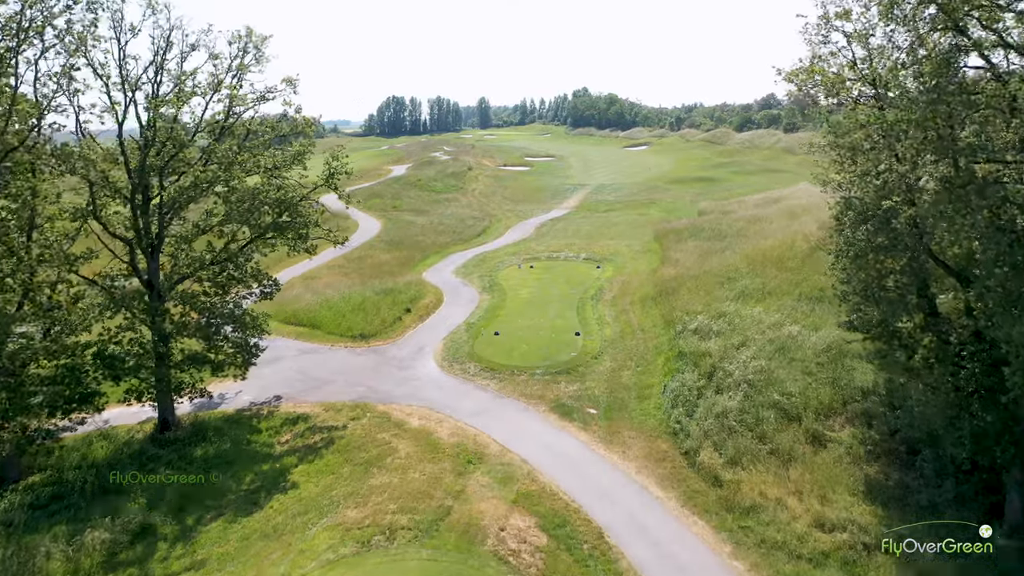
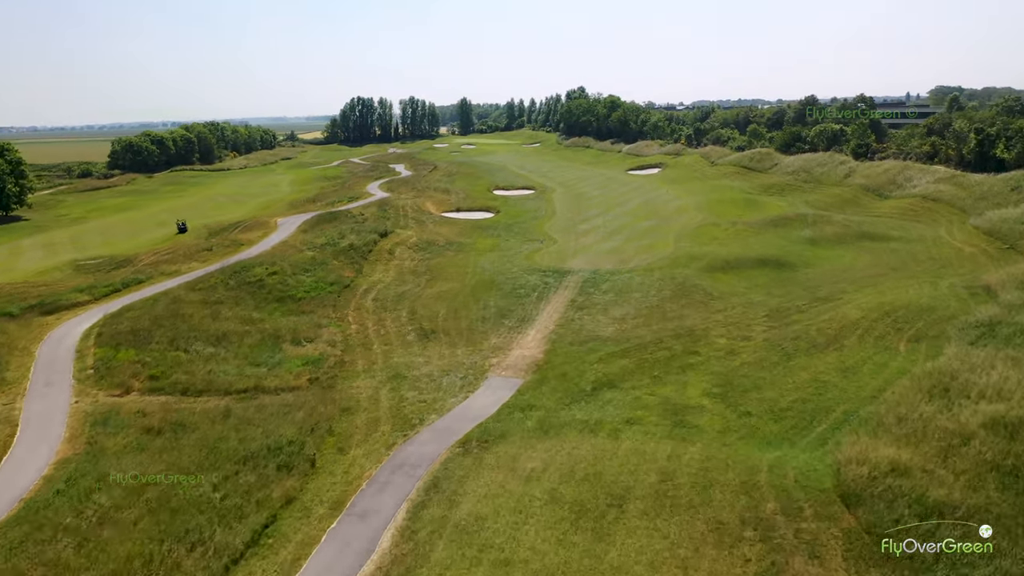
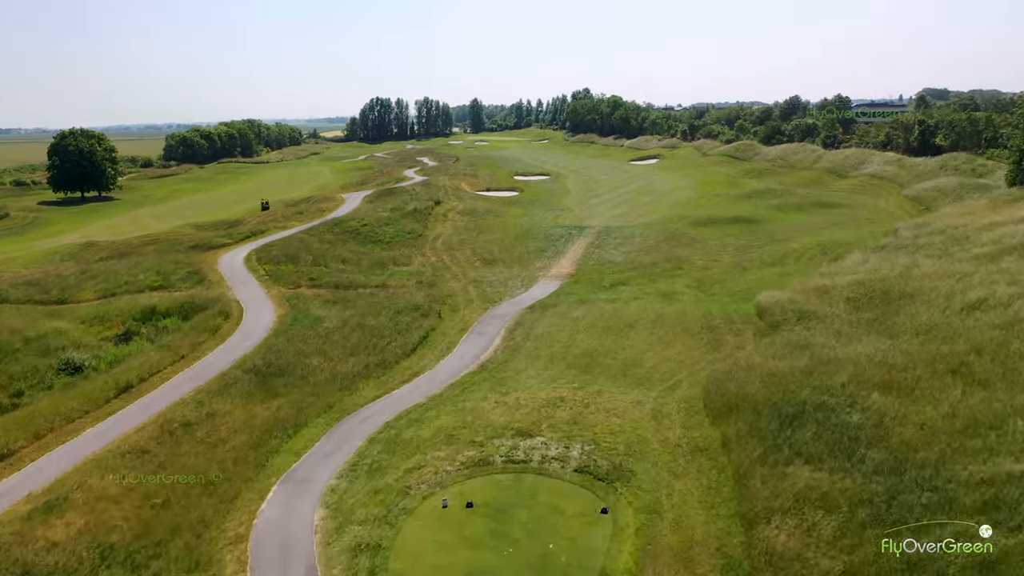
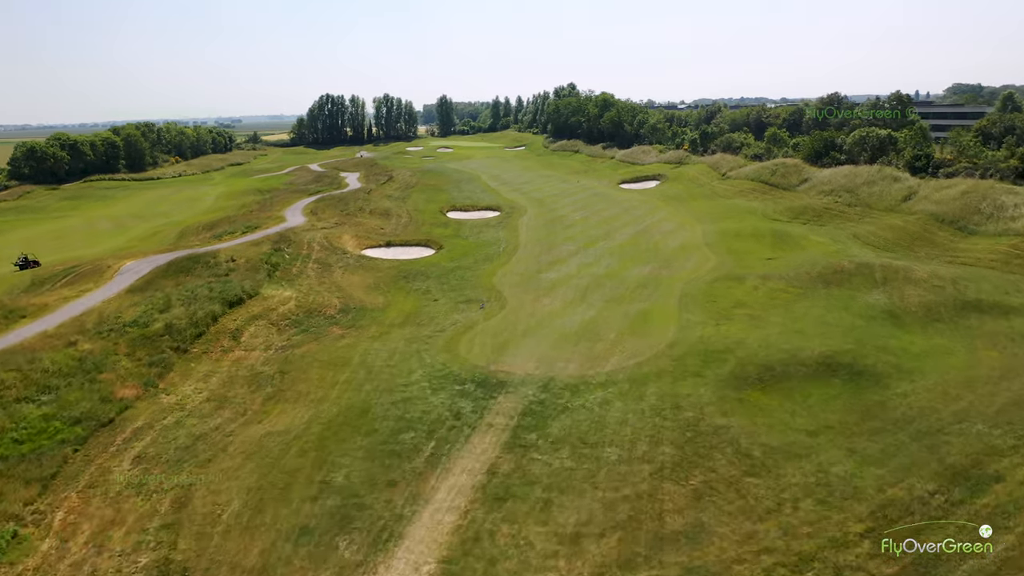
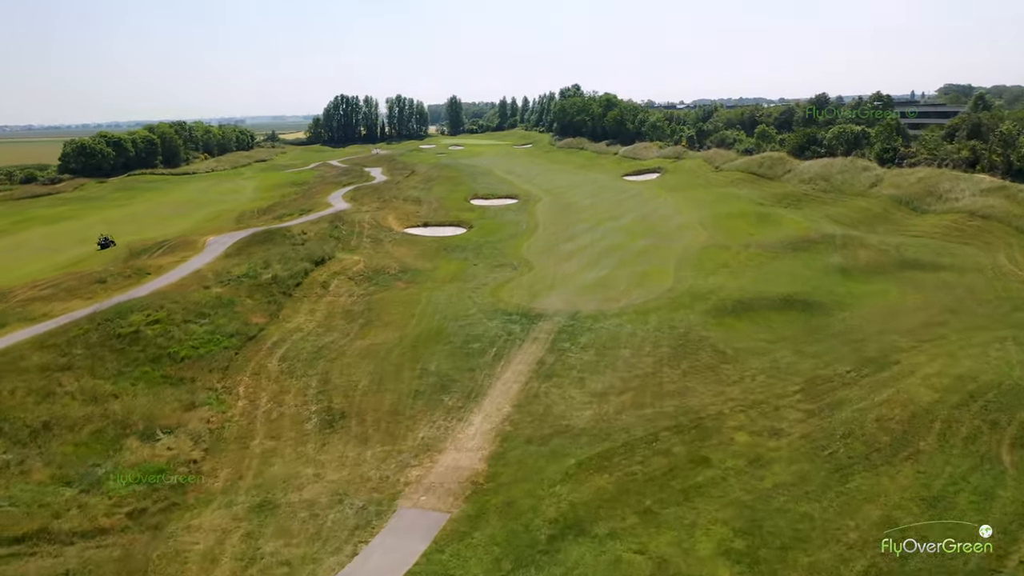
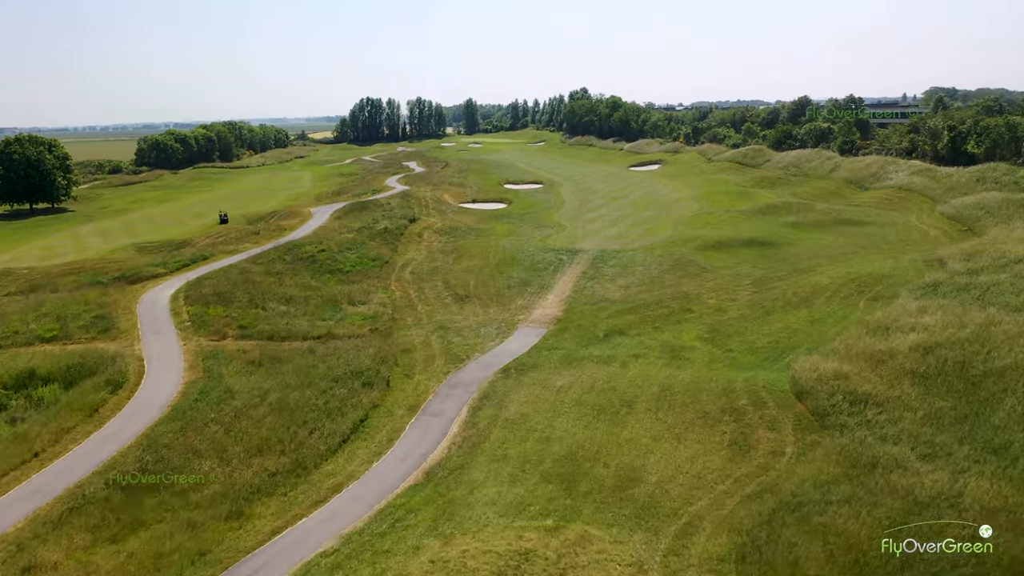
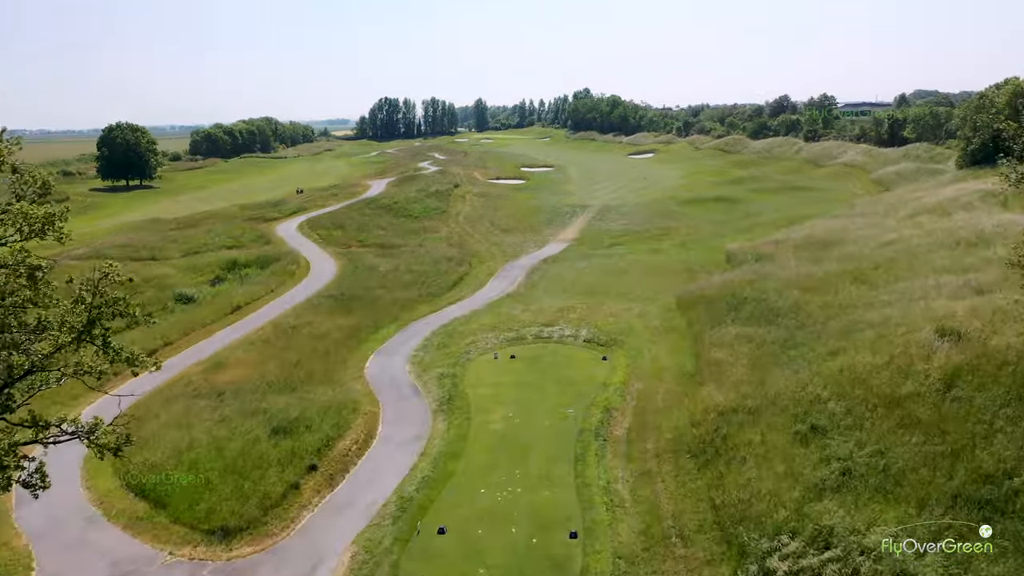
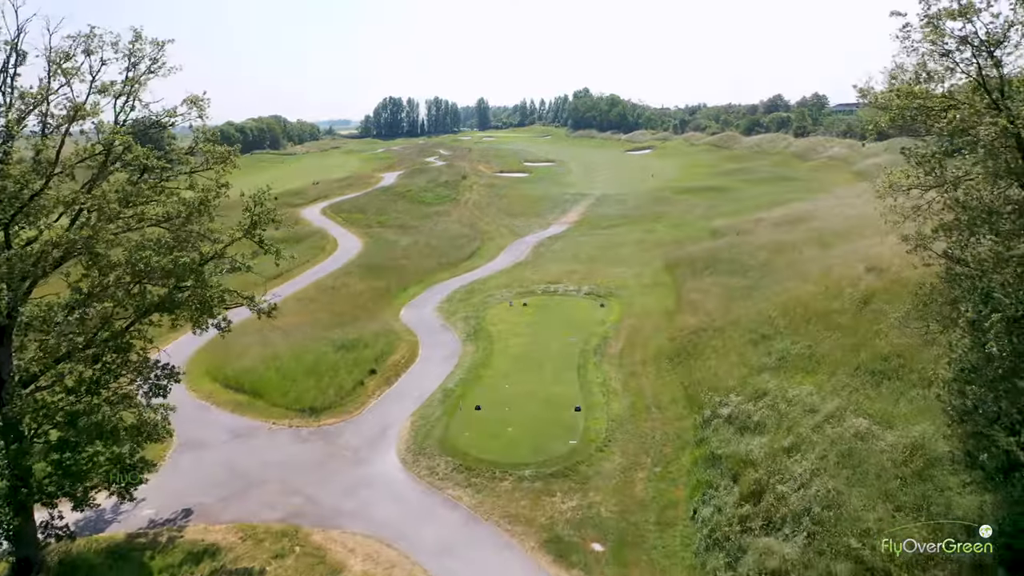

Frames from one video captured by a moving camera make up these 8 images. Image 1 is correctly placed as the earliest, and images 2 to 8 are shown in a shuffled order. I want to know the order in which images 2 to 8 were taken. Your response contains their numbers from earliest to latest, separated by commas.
8, 7, 3, 6, 2, 5, 4
